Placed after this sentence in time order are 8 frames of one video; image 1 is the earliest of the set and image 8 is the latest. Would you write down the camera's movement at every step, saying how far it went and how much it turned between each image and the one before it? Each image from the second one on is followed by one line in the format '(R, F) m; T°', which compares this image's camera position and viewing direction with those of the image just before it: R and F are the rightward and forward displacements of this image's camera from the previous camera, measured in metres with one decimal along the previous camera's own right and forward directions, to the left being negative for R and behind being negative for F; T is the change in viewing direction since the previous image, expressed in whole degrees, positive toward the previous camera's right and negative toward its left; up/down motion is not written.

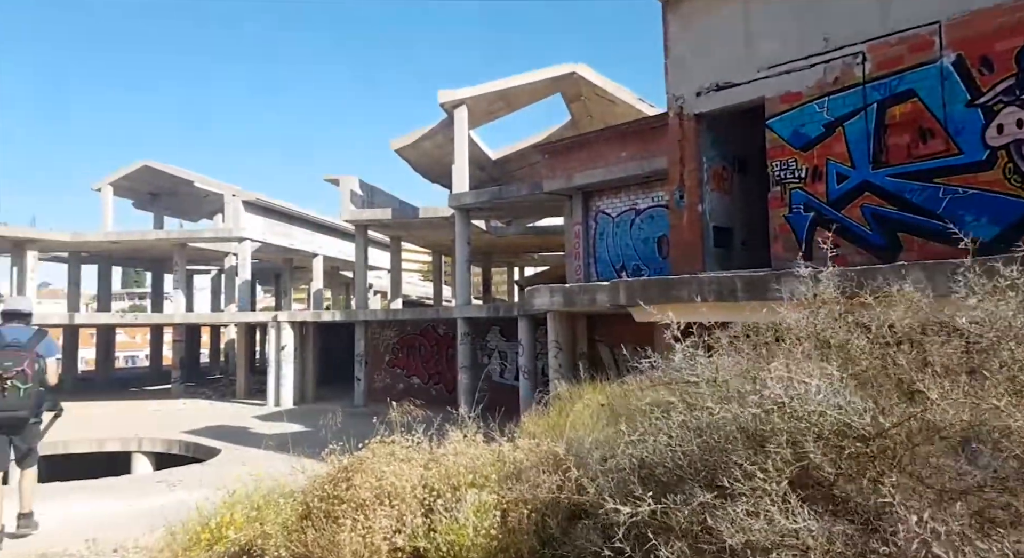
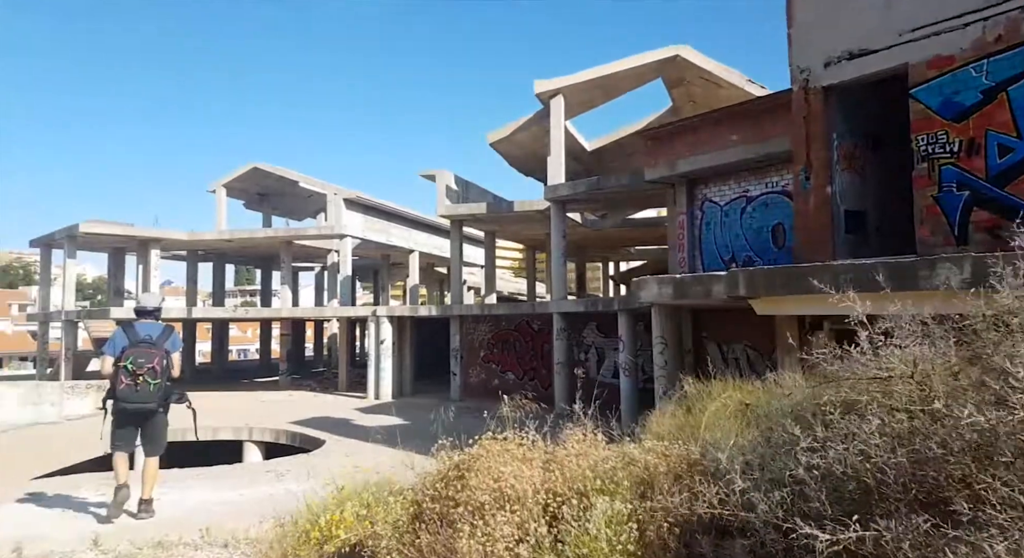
(-0.3, +0.5) m; -8°
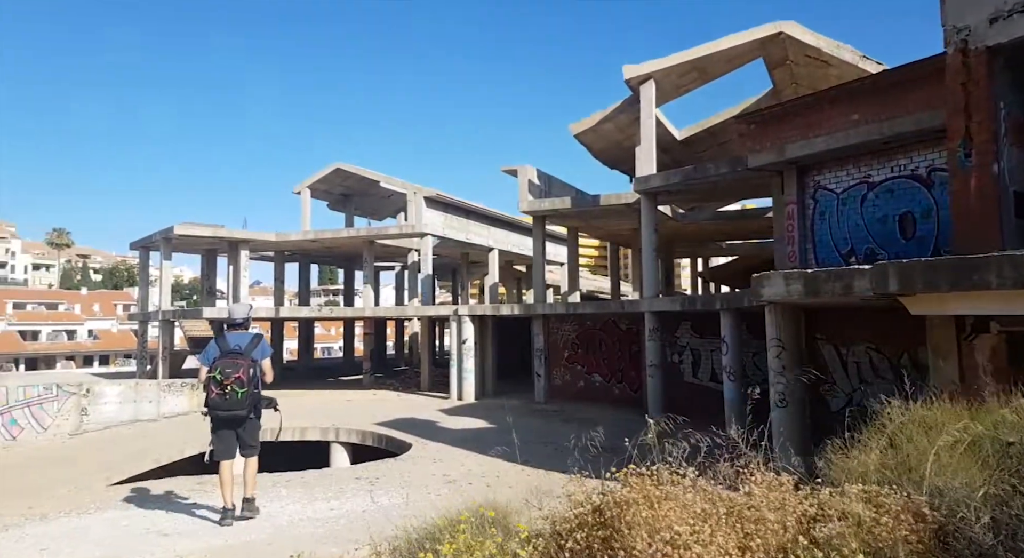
(-0.5, +0.9) m; -7°
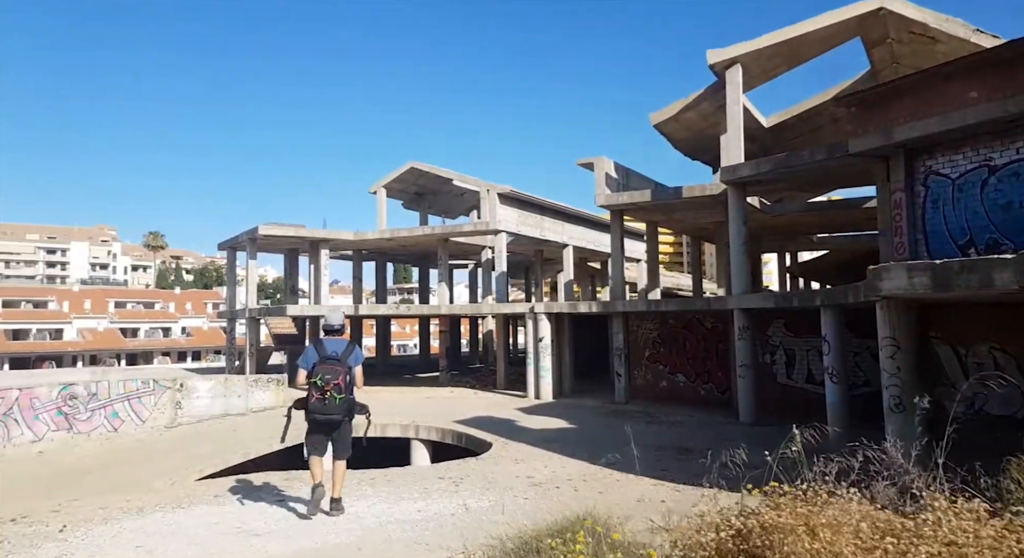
(-0.3, +0.5) m; -6°
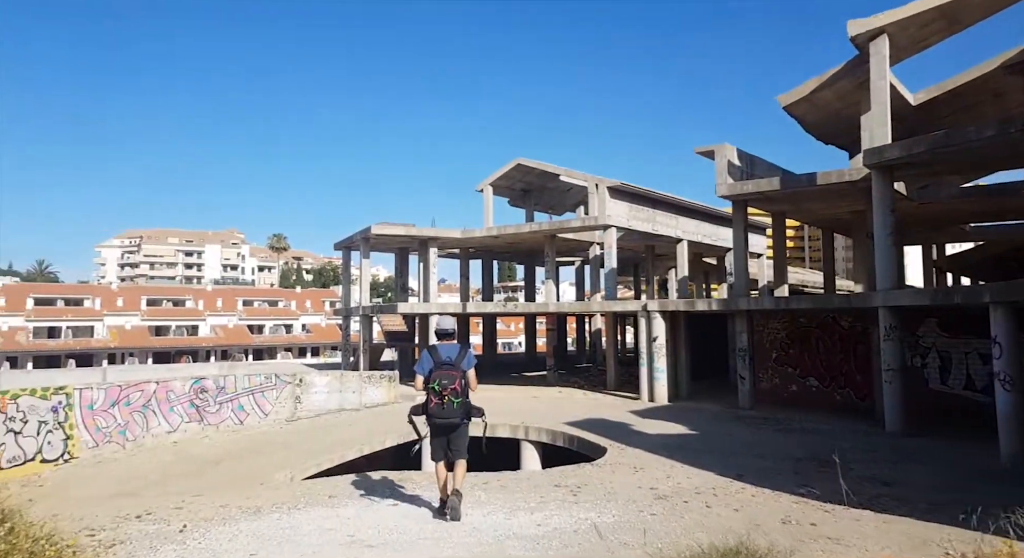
(-0.3, +0.7) m; -9°
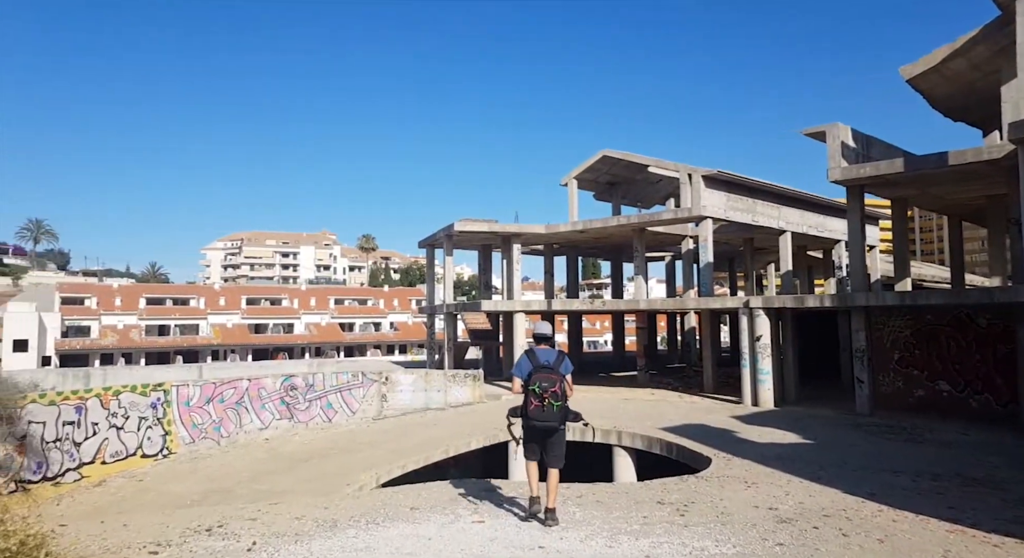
(-0.2, +0.9) m; -7°
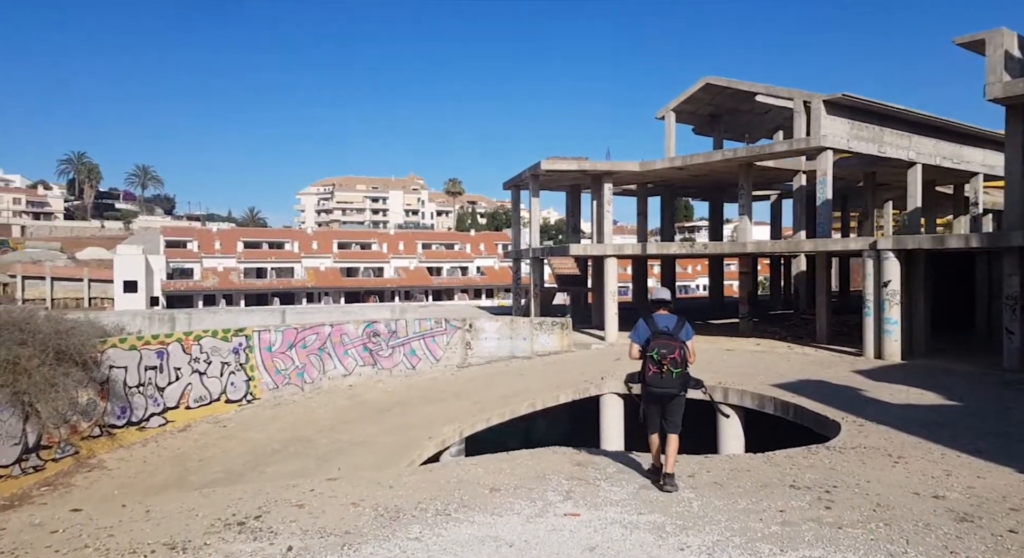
(-0.1, +1.5) m; -8°
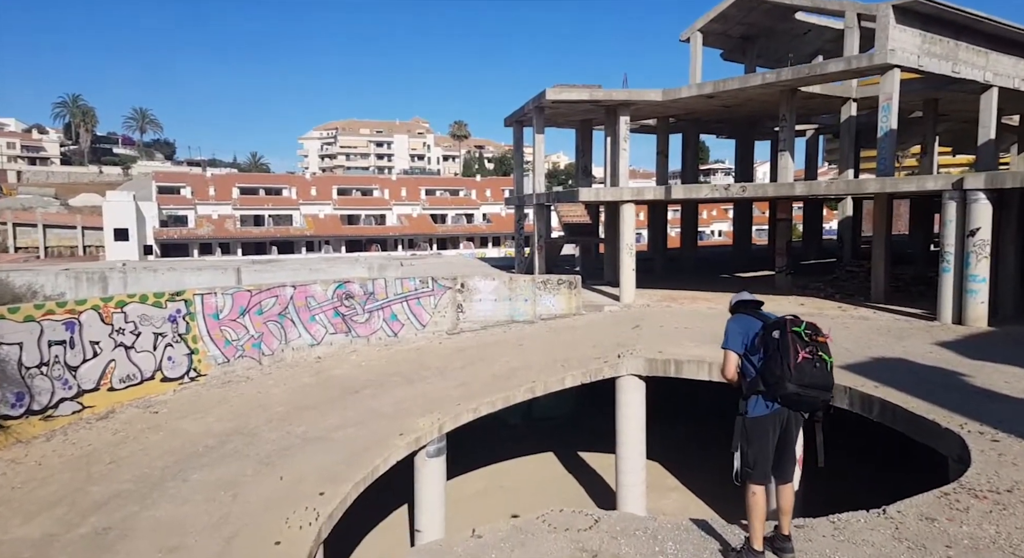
(+0.3, +3.2) m; -1°
